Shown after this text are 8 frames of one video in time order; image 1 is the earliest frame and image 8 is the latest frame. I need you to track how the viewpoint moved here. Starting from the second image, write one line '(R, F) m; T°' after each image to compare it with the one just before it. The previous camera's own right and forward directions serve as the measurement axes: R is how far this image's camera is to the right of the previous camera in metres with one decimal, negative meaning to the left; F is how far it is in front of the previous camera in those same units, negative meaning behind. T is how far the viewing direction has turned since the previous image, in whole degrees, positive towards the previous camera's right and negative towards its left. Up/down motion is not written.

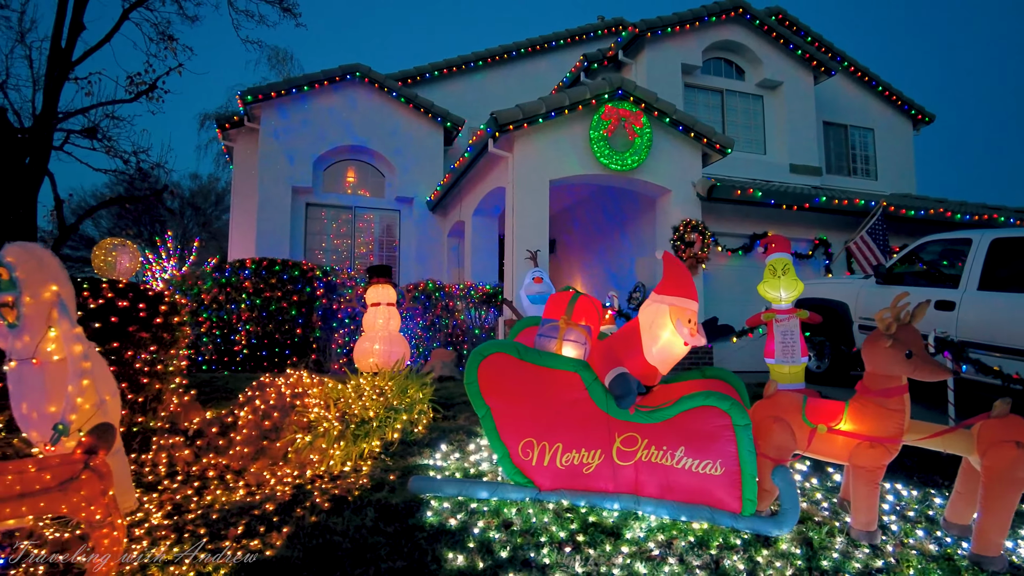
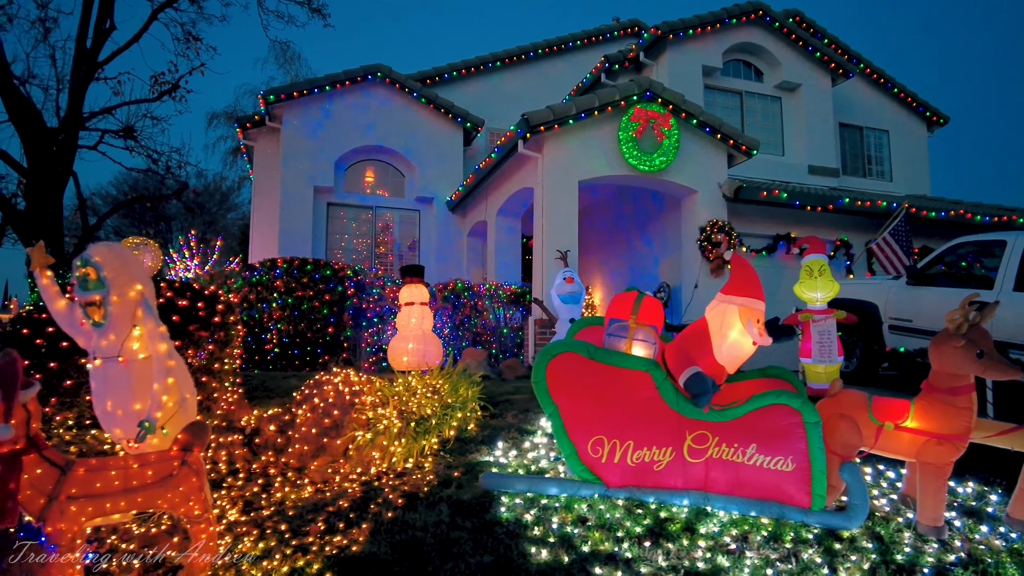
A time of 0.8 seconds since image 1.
(-0.5, -0.1) m; 0°
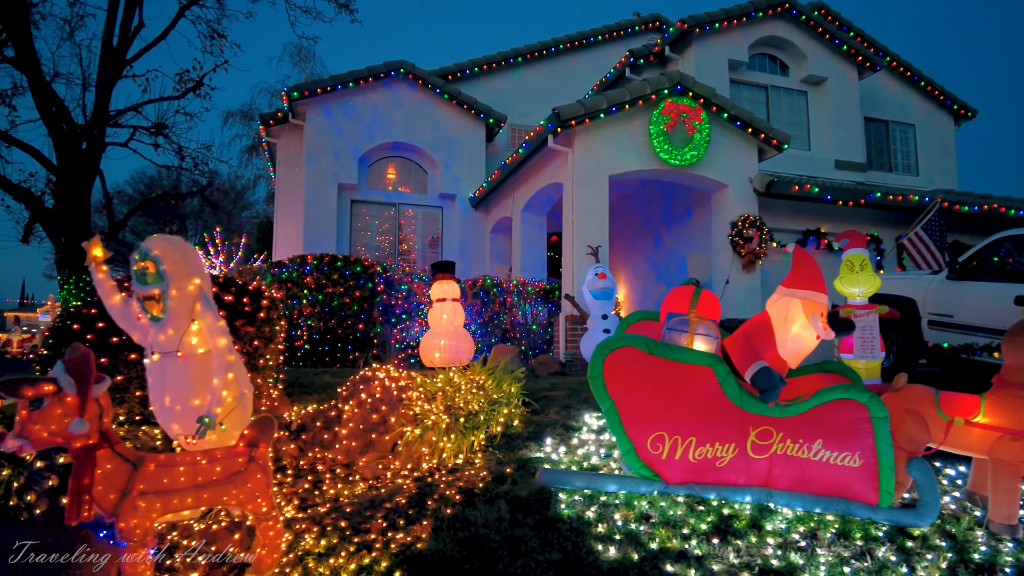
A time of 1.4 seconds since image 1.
(-0.4, +0.1) m; -1°
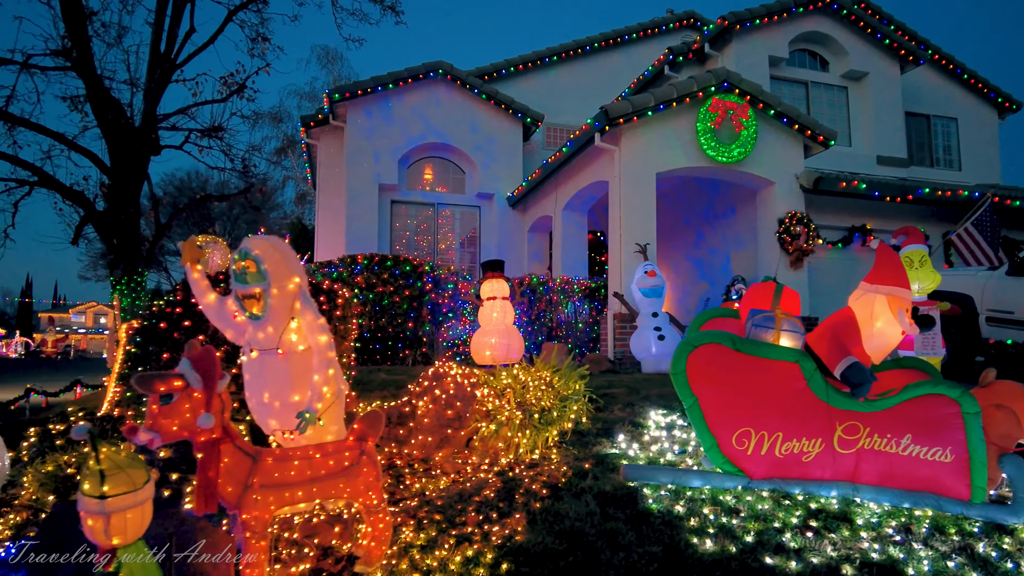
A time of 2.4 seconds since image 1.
(-0.5, -0.1) m; -1°
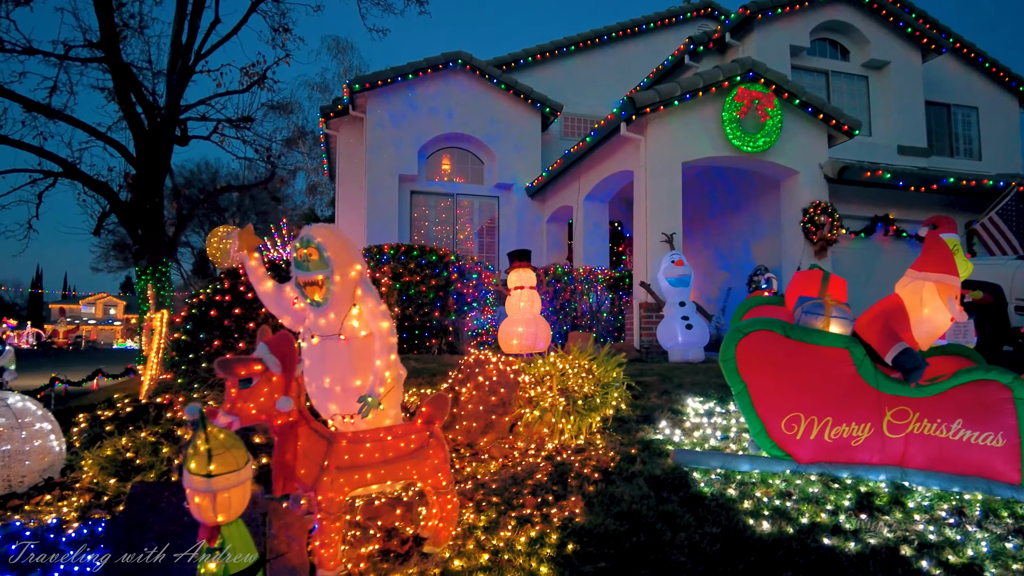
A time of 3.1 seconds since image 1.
(-0.4, -0.1) m; 0°
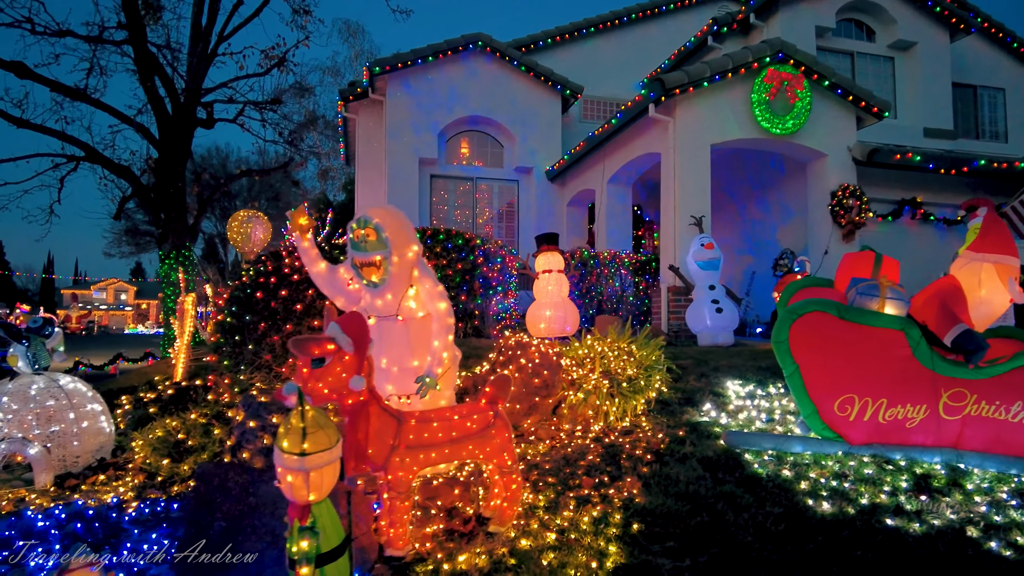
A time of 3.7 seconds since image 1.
(-0.4, 0.0) m; 0°
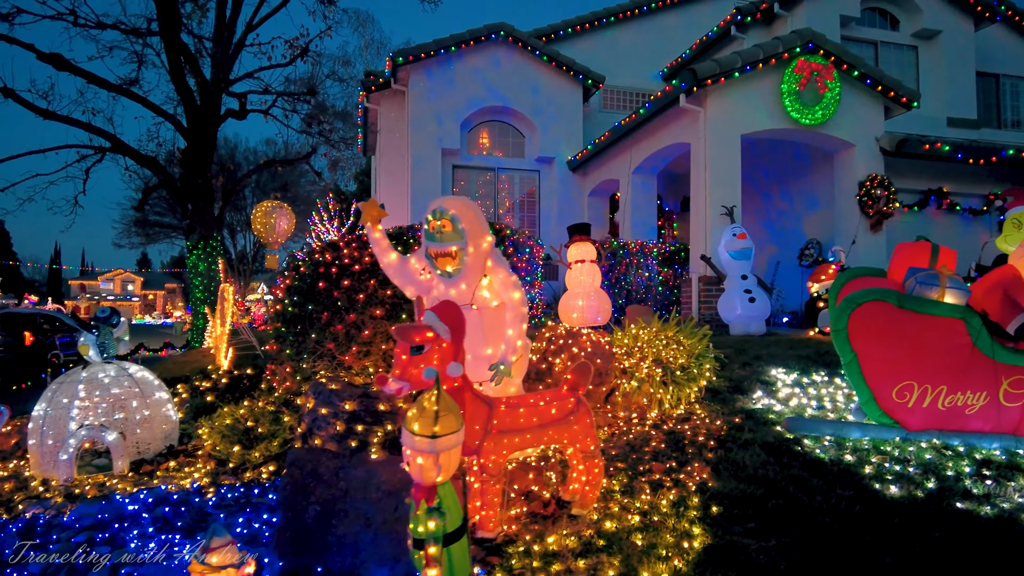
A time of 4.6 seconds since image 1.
(-0.5, -0.1) m; 0°
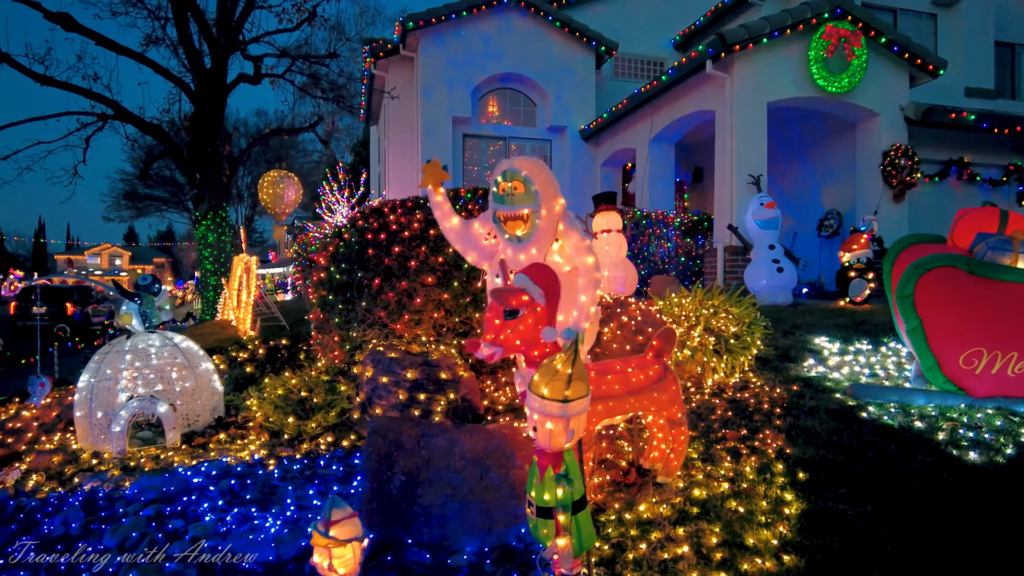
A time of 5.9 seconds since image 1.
(-0.6, +0.1) m; +1°
